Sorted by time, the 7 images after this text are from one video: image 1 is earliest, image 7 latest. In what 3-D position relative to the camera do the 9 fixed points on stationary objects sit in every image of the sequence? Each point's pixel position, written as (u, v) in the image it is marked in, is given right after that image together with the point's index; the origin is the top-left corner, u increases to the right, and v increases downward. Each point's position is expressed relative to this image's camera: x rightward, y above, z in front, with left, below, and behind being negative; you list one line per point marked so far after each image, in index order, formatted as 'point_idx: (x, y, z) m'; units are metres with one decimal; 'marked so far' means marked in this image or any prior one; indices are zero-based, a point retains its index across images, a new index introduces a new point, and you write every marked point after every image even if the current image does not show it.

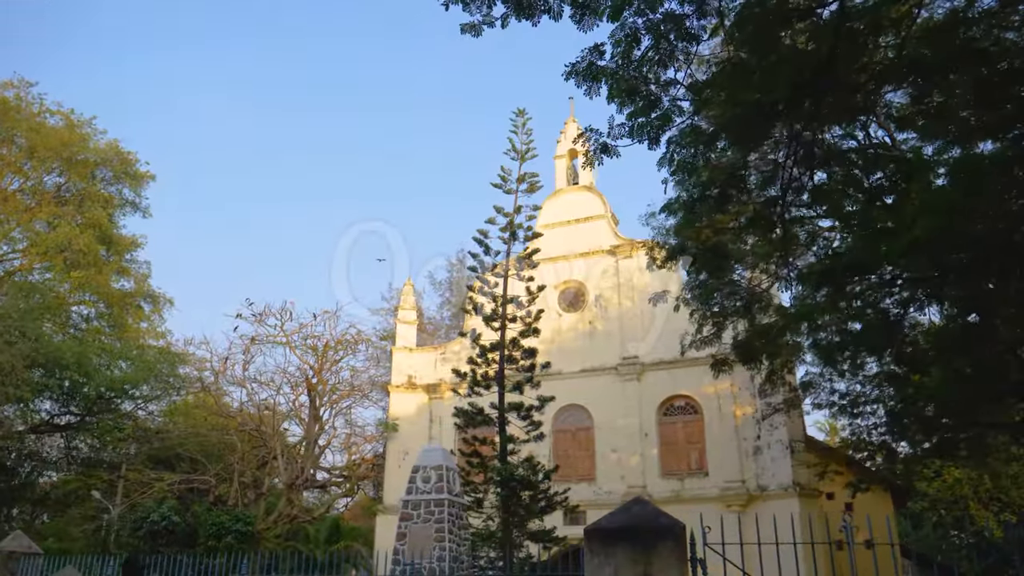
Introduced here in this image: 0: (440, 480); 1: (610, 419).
0: (-1.0, -2.6, +11.5) m
1: (+2.1, -2.8, +18.0) m
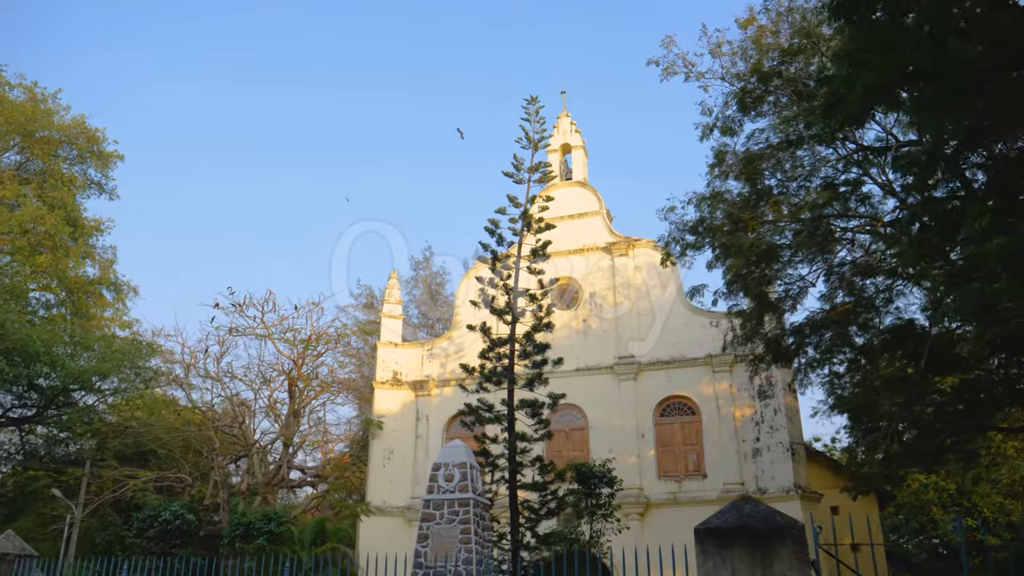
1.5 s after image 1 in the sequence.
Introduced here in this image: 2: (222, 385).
0: (-0.6, -2.5, +11.0) m
1: (+1.9, -2.7, +17.7) m
2: (-6.7, -2.3, +19.8) m
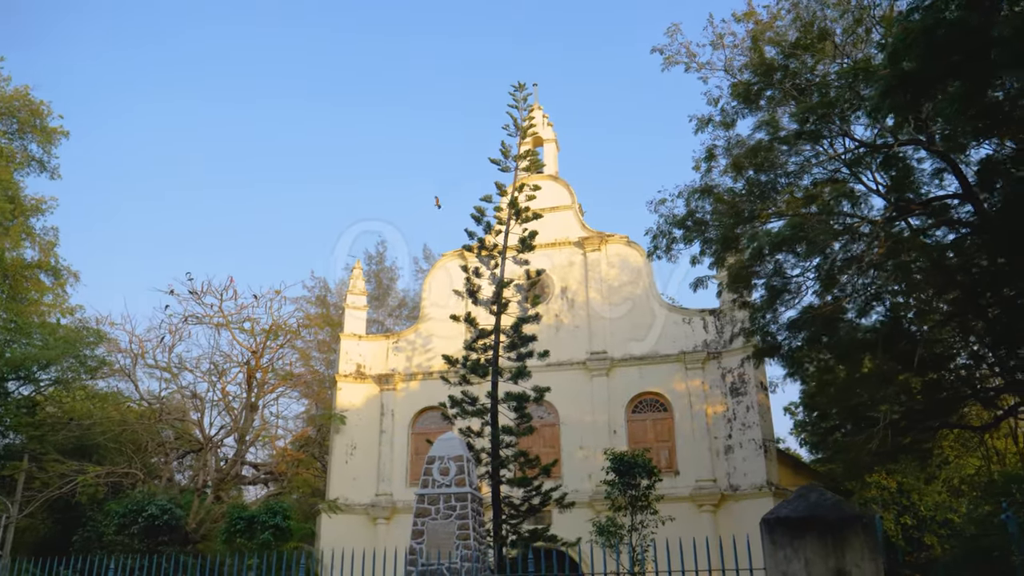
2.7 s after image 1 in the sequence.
0: (-0.6, -2.3, +10.5) m
1: (+1.3, -2.6, +17.4) m
2: (-7.5, -2.0, +18.8) m
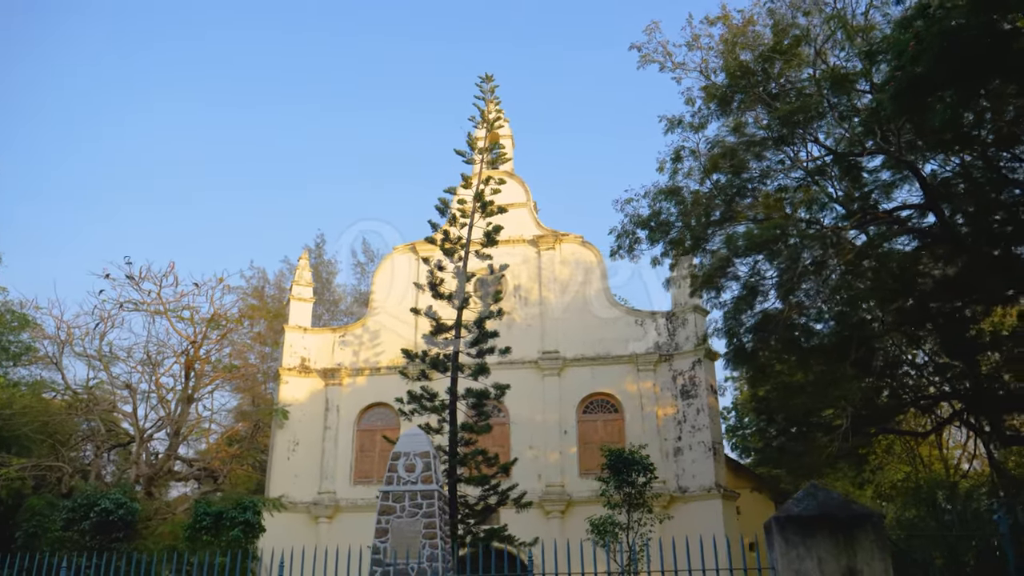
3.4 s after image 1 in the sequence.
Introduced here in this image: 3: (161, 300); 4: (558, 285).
0: (-1.0, -2.2, +10.2) m
1: (+0.3, -2.6, +17.3) m
2: (-8.5, -1.7, +17.9) m
3: (-7.1, -0.3, +17.3) m
4: (+1.0, +0.1, +18.2) m
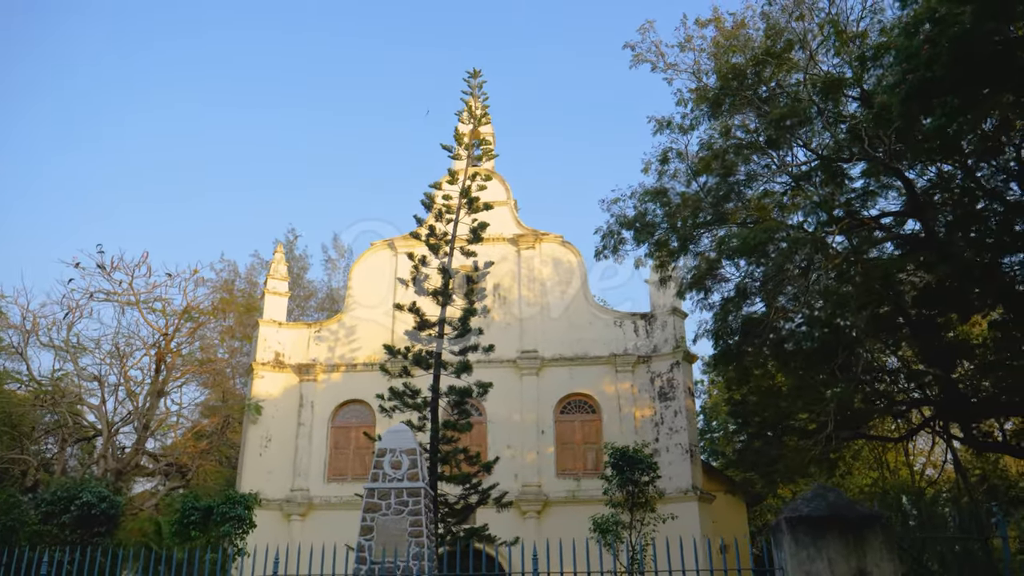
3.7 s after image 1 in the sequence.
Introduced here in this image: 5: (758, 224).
0: (-1.2, -2.1, +10.0) m
1: (-0.1, -2.5, +17.2) m
2: (-9.0, -1.4, +17.4) m
3: (-7.5, -0.1, +16.8) m
4: (+0.6, +0.1, +18.1) m
5: (+3.7, +1.0, +12.9) m
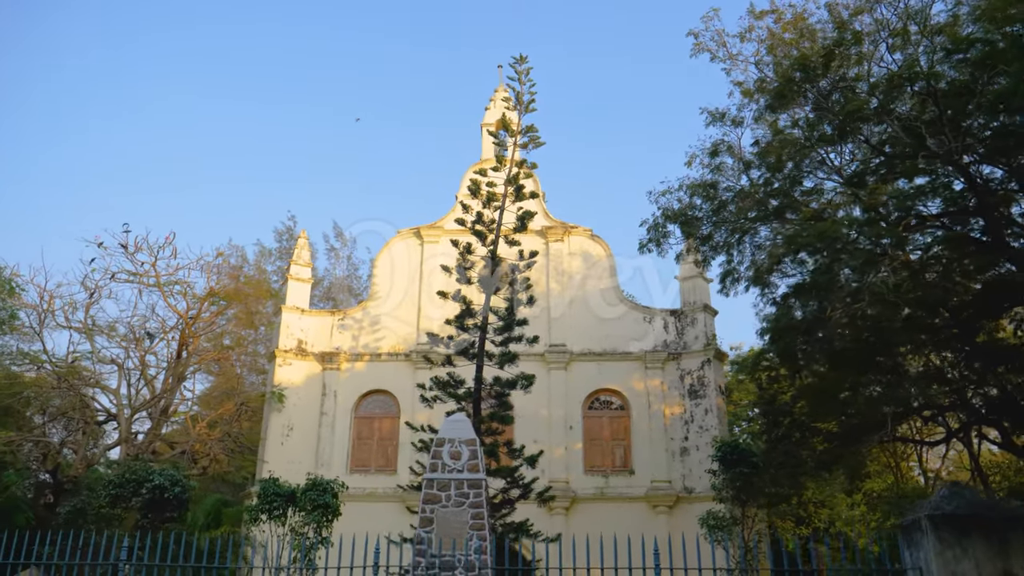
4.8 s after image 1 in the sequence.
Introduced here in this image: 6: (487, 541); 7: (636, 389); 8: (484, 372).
0: (-0.5, -1.9, +9.8) m
1: (+0.4, -2.4, +16.9) m
2: (-8.4, -1.1, +16.9) m
3: (-6.9, +0.3, +16.4) m
4: (+1.1, +0.2, +17.9) m
5: (+4.4, +1.0, +12.7) m
6: (-0.3, -2.8, +9.3) m
7: (+2.5, -2.0, +17.0) m
8: (-0.4, -1.3, +12.7) m
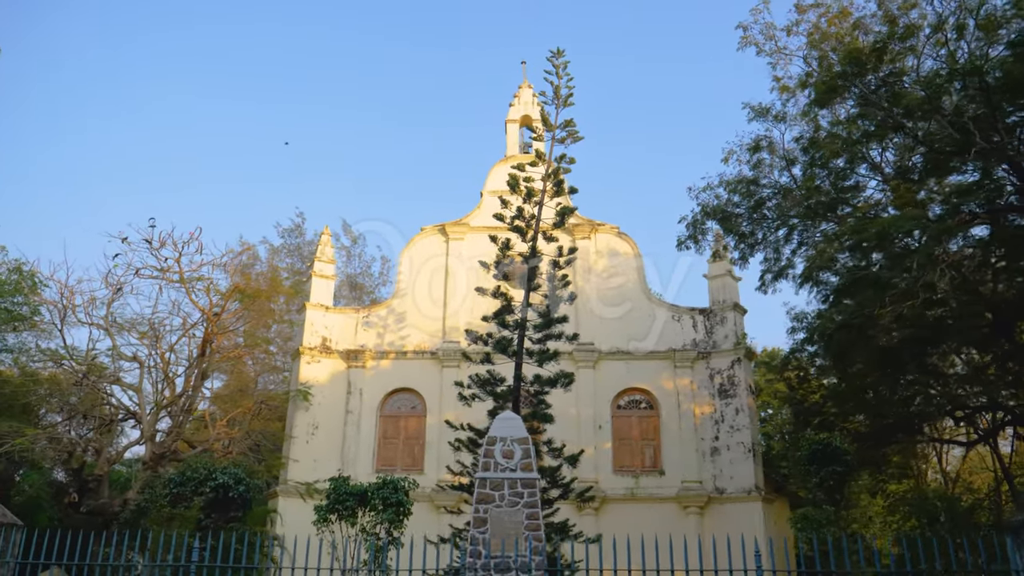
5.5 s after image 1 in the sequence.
0: (+0.1, -1.9, +9.6) m
1: (+1.0, -2.3, +16.7) m
2: (-7.9, -1.0, +16.6) m
3: (-6.3, +0.4, +16.2) m
4: (+1.7, +0.3, +17.7) m
5: (+5.0, +1.0, +12.5) m
6: (+0.3, -2.7, +9.1) m
7: (+3.0, -2.0, +16.8) m
8: (+0.2, -1.2, +12.5) m
